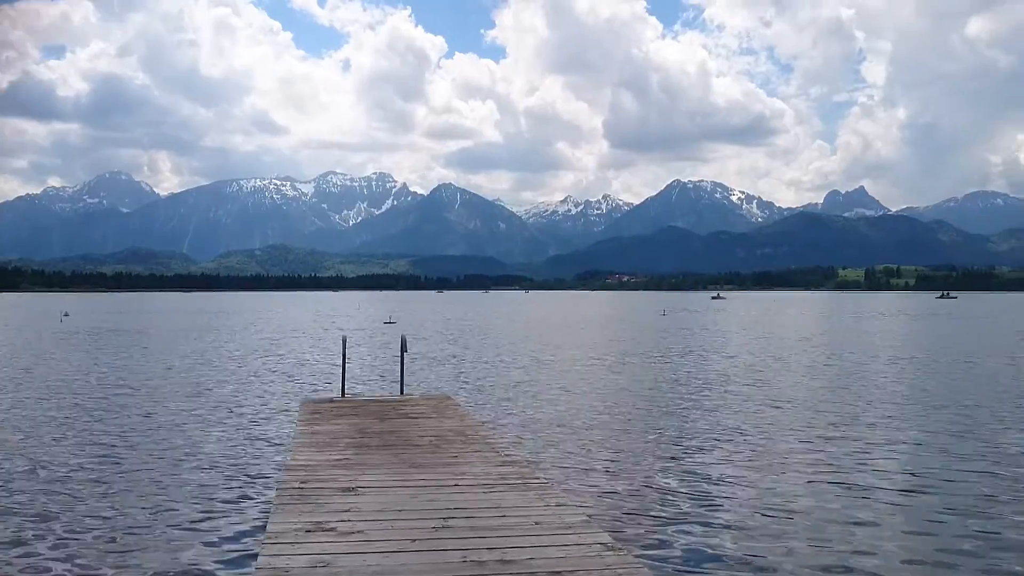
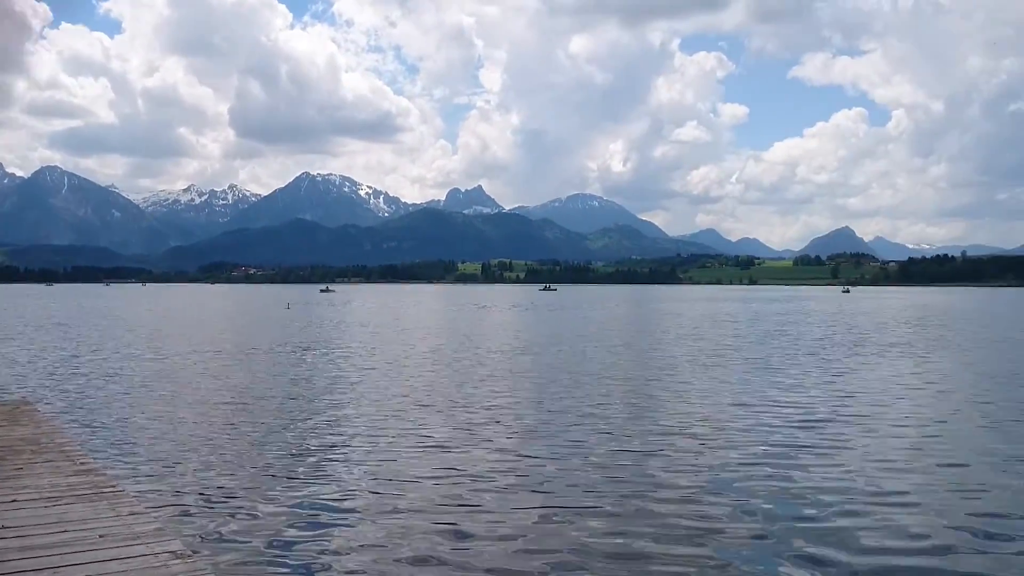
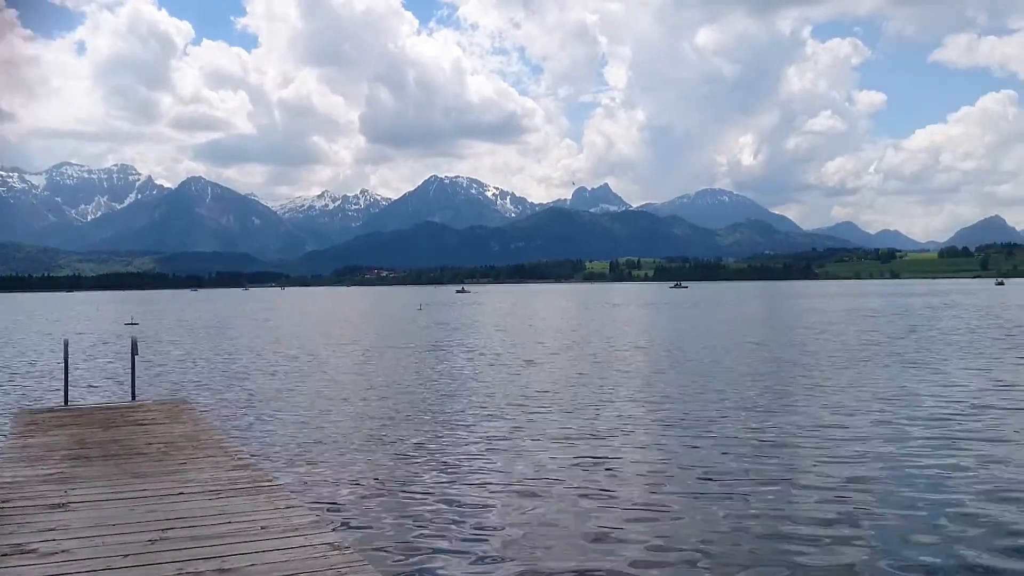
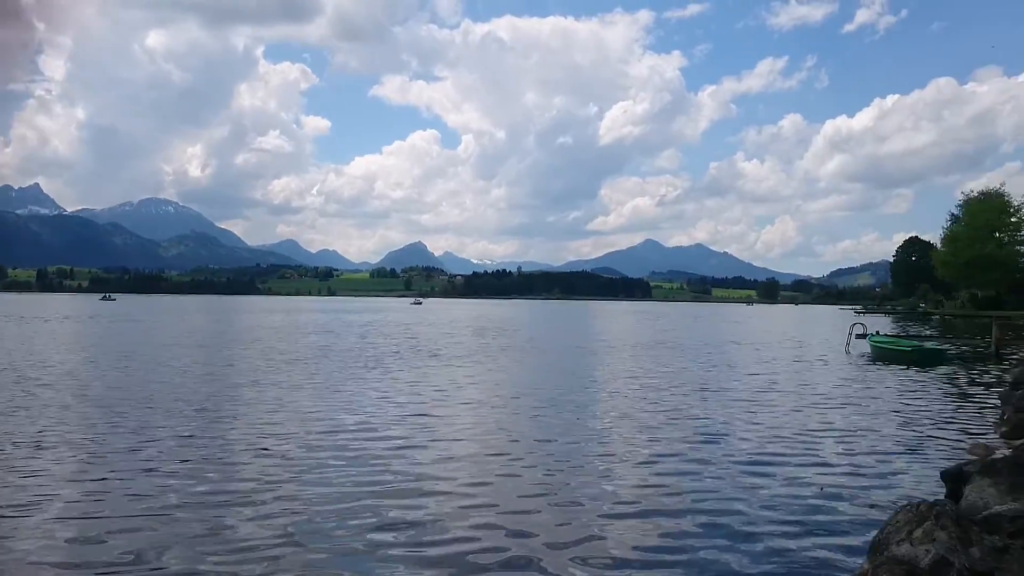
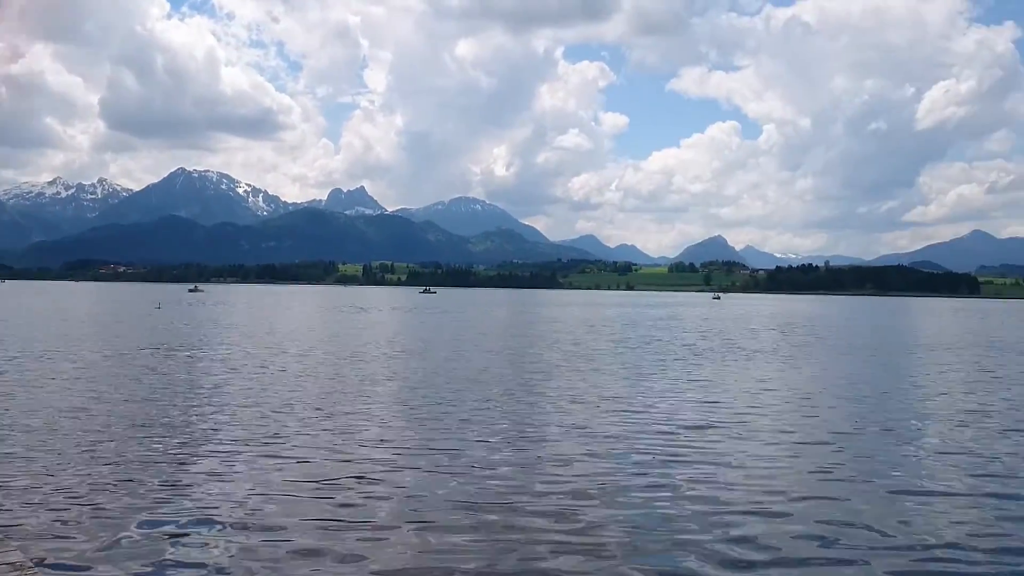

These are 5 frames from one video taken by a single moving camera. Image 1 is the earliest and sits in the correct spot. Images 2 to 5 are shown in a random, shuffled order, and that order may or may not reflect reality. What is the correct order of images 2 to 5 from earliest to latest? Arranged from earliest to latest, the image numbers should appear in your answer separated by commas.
3, 2, 5, 4
